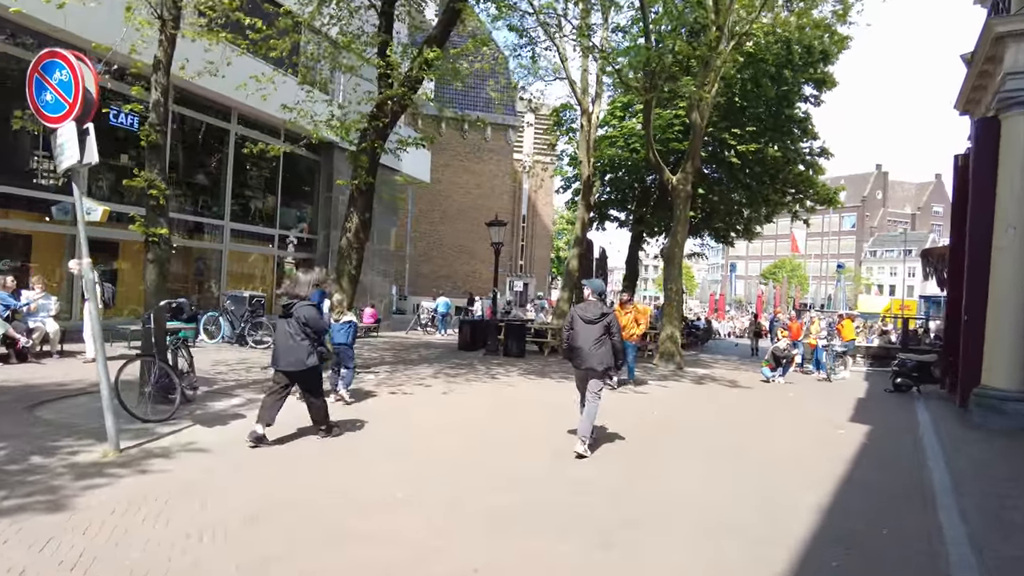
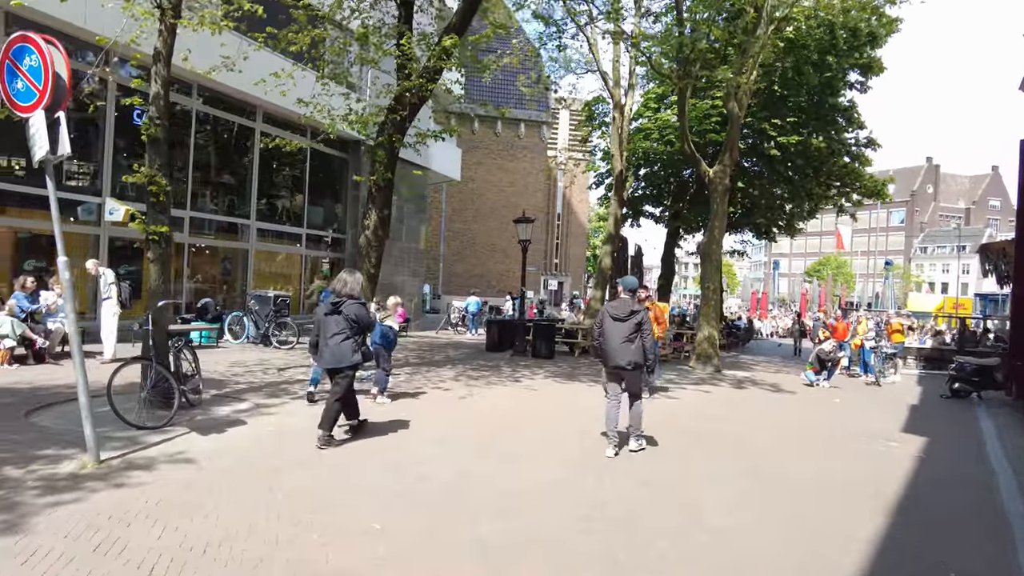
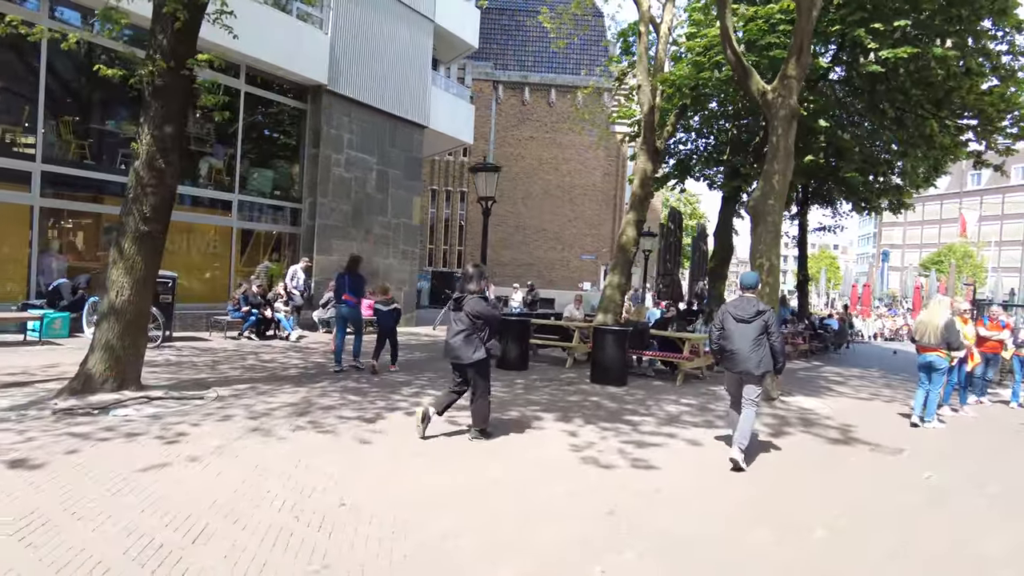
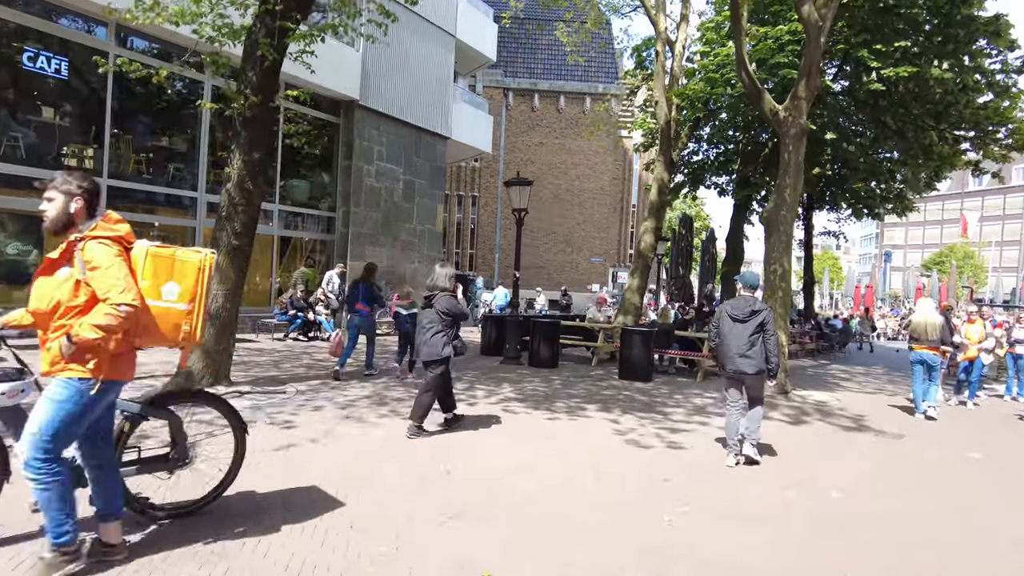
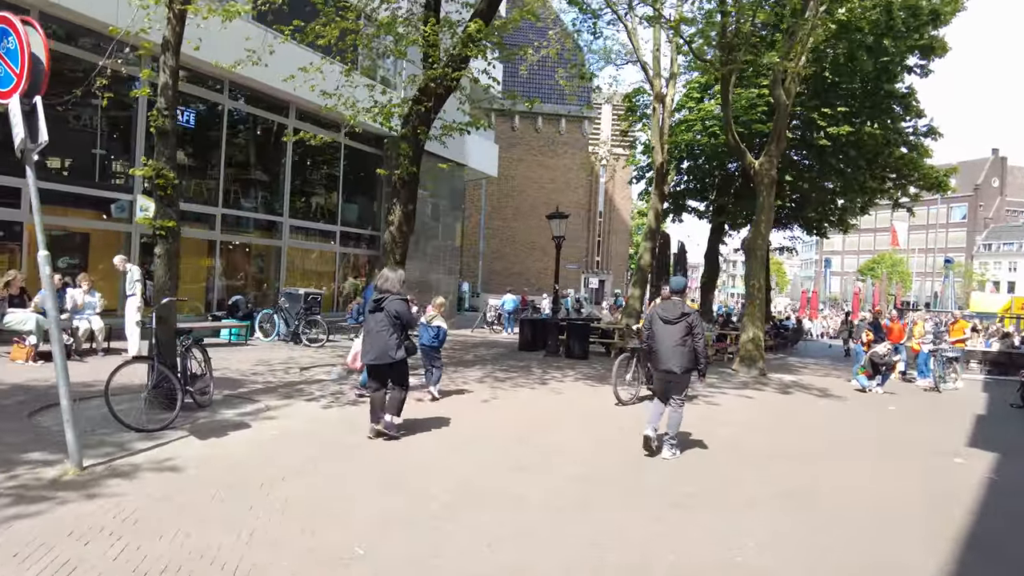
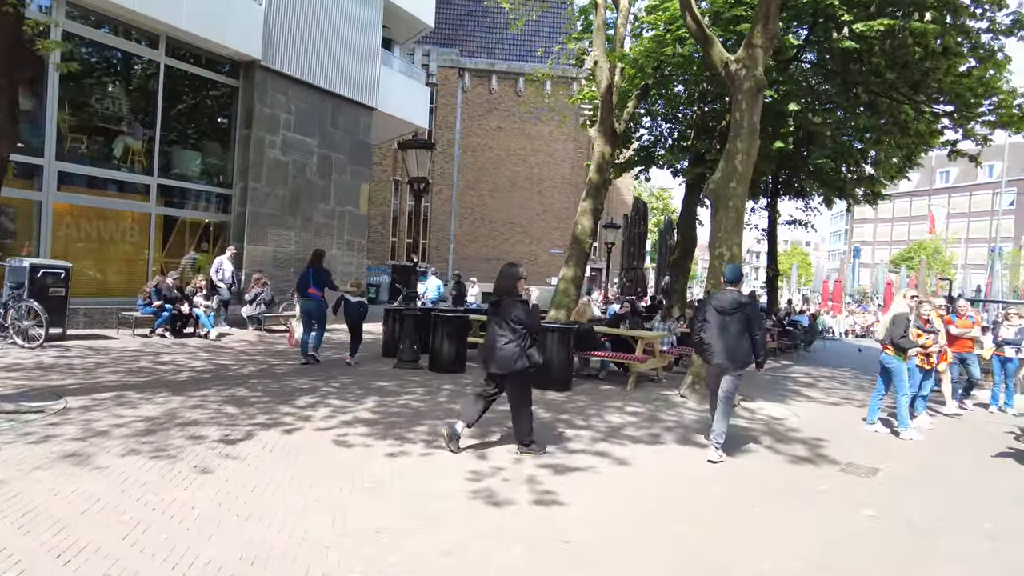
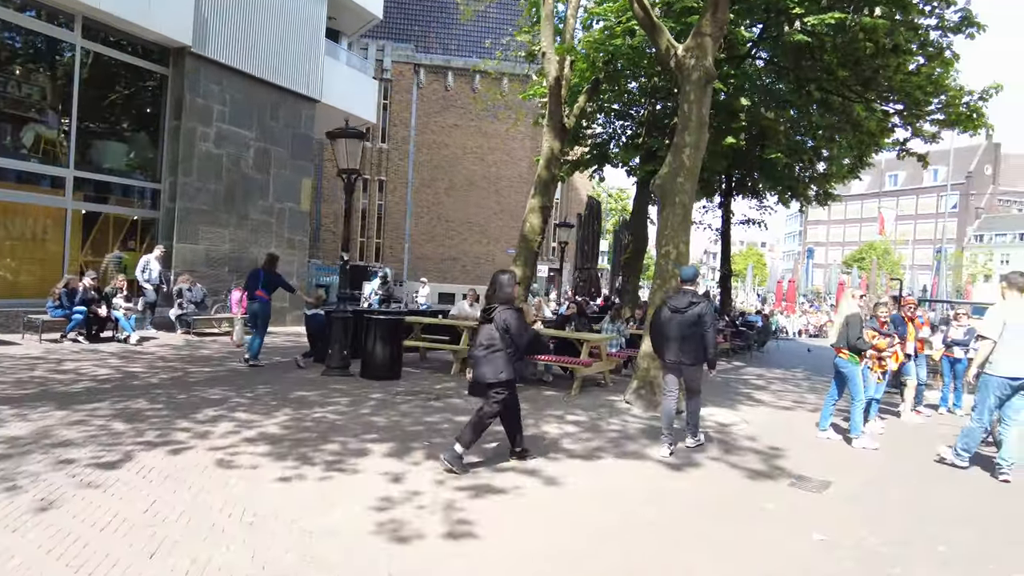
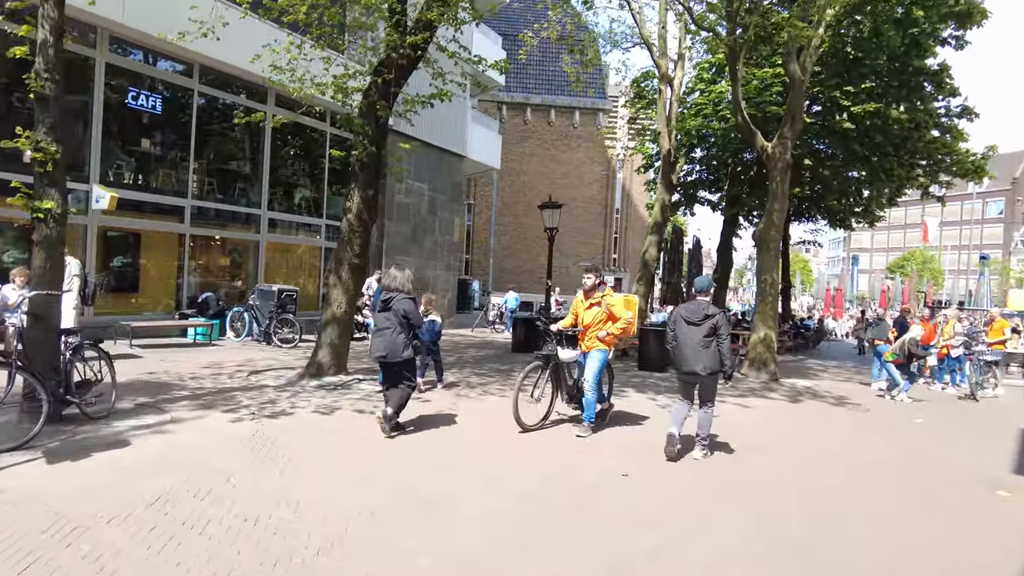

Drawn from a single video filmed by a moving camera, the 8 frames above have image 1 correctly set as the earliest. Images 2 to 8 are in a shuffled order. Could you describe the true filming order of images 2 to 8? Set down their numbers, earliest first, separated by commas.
2, 5, 8, 4, 3, 6, 7
